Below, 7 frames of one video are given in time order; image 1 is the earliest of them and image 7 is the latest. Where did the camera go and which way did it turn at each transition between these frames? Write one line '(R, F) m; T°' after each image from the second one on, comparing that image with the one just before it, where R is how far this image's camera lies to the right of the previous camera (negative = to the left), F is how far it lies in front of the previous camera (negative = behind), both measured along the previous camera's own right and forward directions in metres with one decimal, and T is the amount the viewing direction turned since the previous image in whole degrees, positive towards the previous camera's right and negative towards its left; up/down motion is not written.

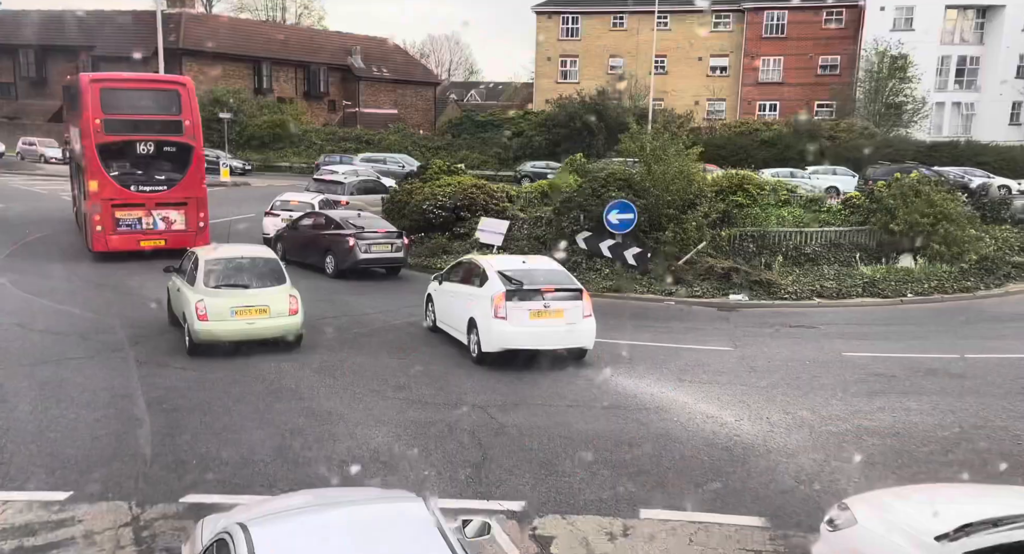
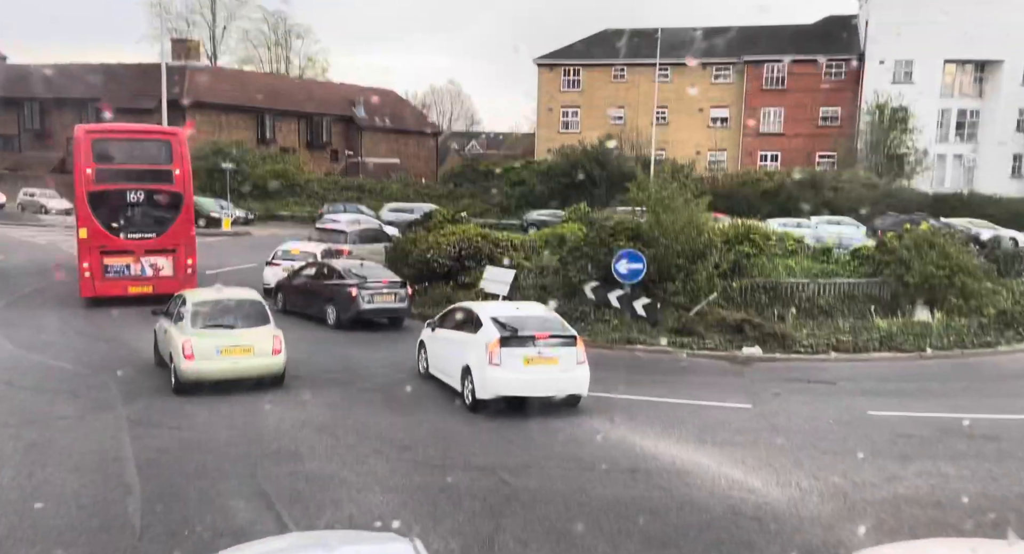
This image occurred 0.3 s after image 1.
(-0.1, +0.4) m; 0°
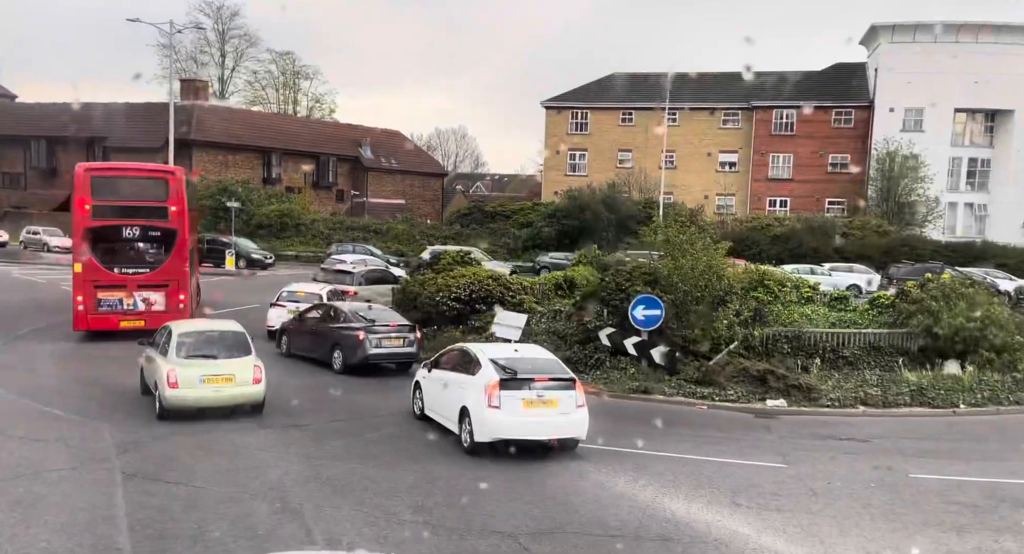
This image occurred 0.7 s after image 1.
(-0.2, +0.5) m; 0°
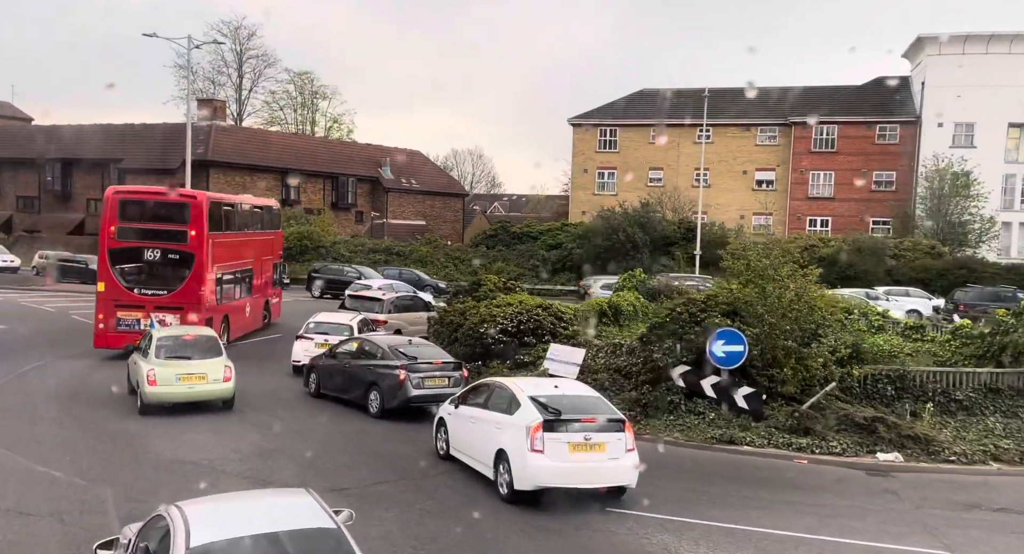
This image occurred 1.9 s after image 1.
(-0.9, +1.9) m; -1°
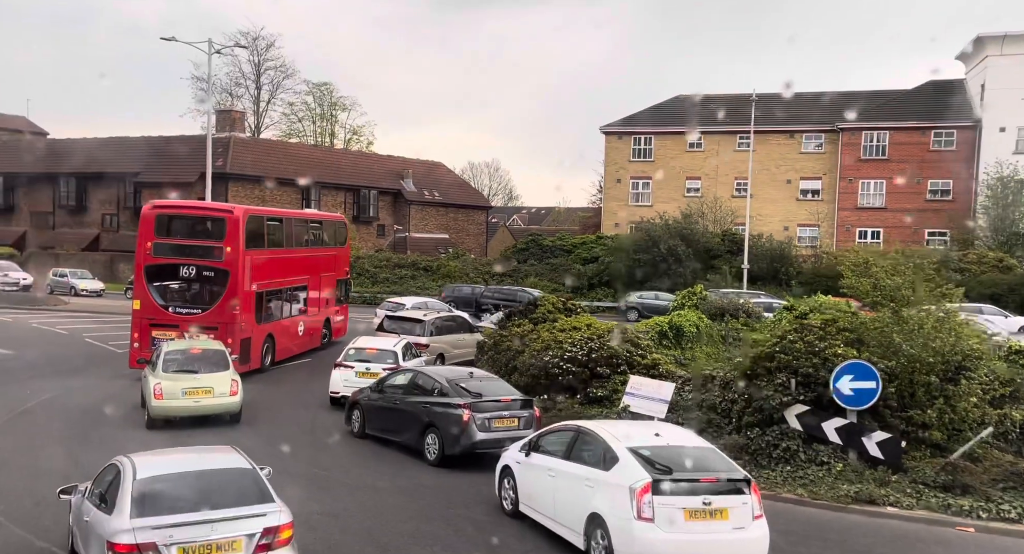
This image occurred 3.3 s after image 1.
(-1.1, +2.2) m; -1°
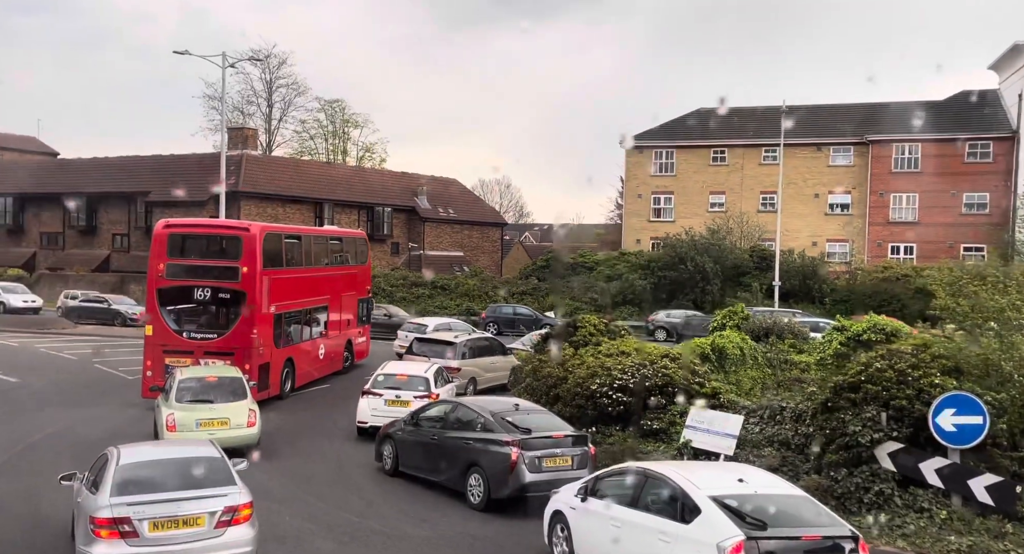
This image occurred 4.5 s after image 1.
(-0.6, +1.3) m; -1°
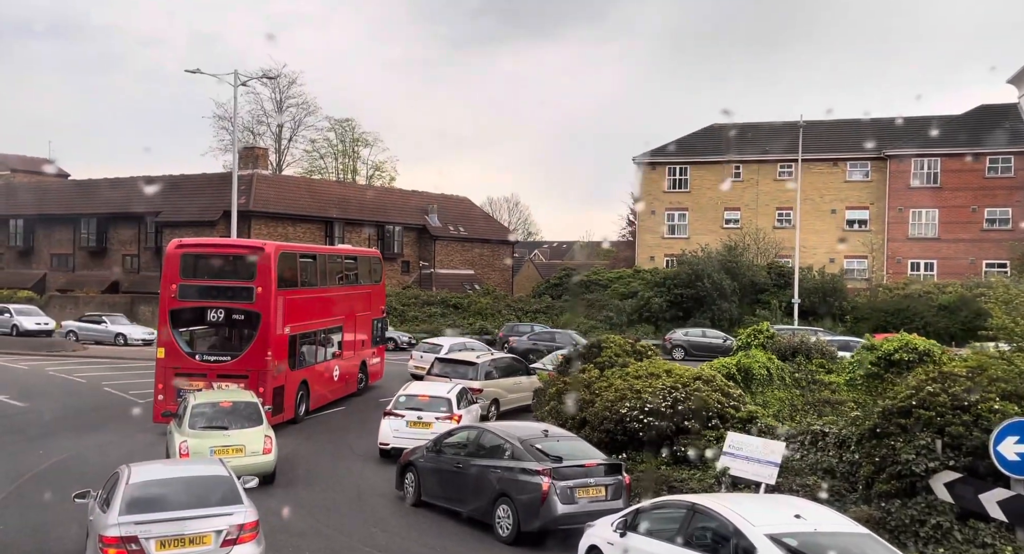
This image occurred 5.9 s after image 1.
(-0.3, +0.5) m; -1°
